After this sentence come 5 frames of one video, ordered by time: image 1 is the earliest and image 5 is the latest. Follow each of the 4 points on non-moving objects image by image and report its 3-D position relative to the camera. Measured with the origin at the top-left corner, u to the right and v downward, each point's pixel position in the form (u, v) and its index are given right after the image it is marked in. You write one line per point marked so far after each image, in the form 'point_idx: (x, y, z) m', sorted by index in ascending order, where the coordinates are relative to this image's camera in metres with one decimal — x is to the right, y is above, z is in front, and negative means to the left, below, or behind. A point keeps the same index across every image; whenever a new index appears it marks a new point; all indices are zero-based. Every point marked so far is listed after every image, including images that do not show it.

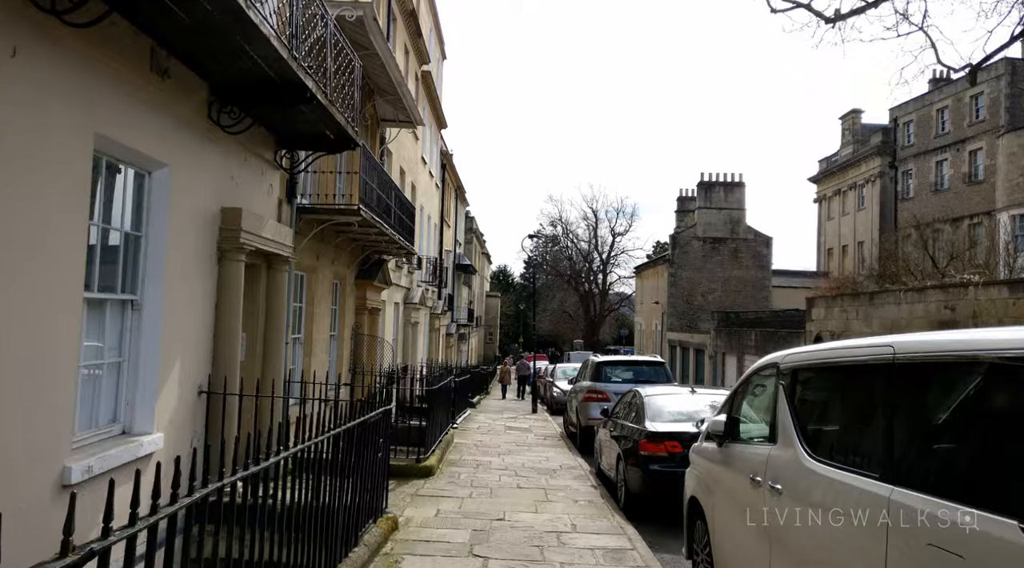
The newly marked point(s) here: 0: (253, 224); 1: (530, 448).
0: (-2.4, +0.5, +7.8) m
1: (+0.3, -2.7, +13.8) m
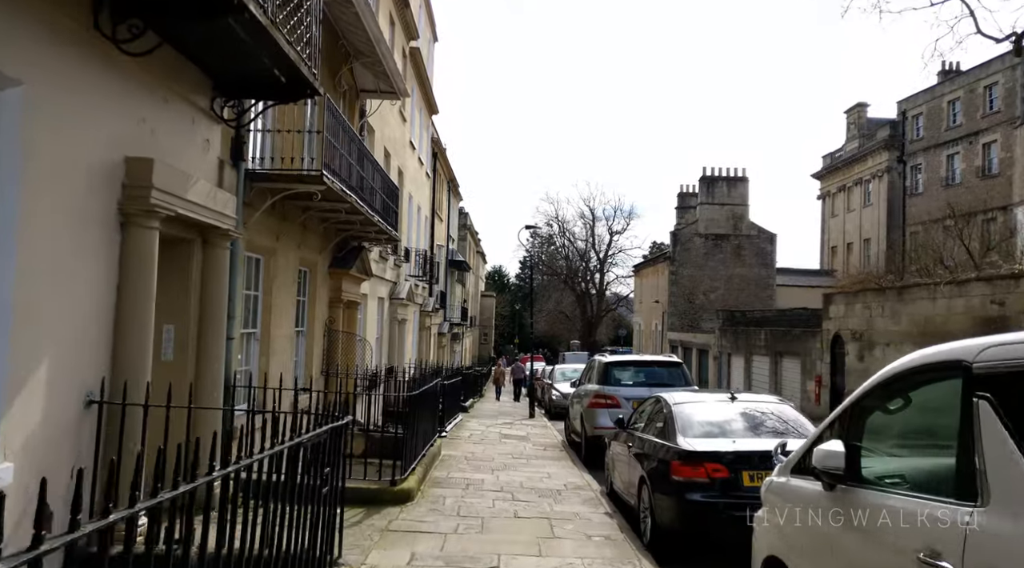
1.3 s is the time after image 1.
0: (-2.4, +0.7, +6.0) m
1: (+0.2, -2.5, +12.0) m
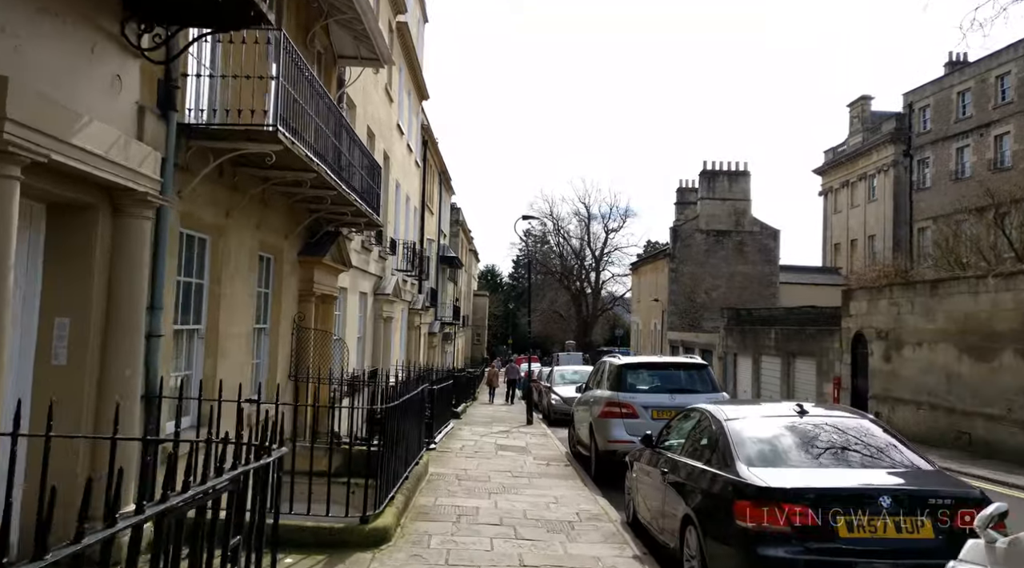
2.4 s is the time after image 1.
0: (-2.4, +0.8, +4.3) m
1: (+0.2, -2.4, +10.4) m
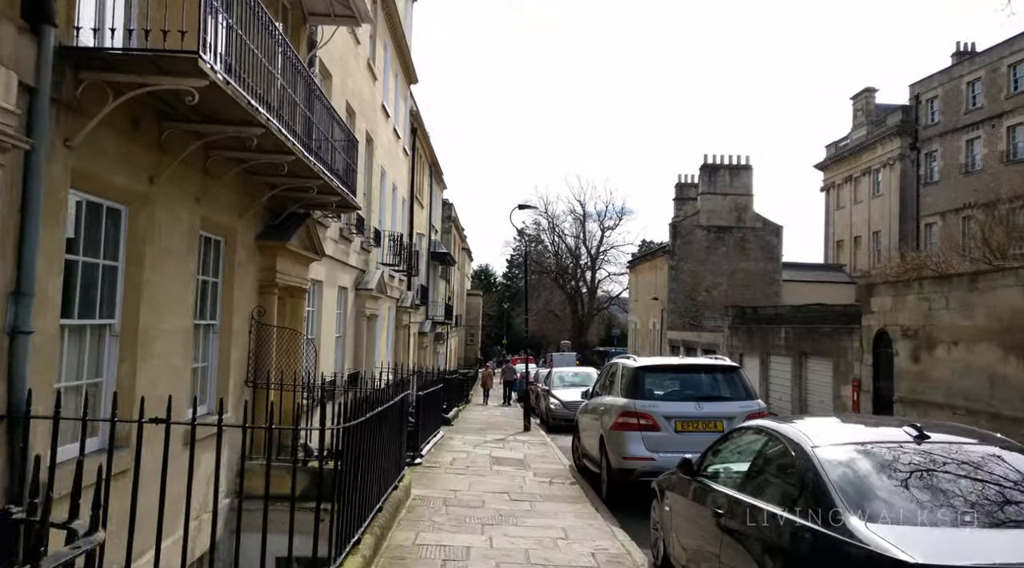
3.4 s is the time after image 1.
0: (-2.3, +1.0, +2.7) m
1: (+0.2, -2.3, +8.7) m
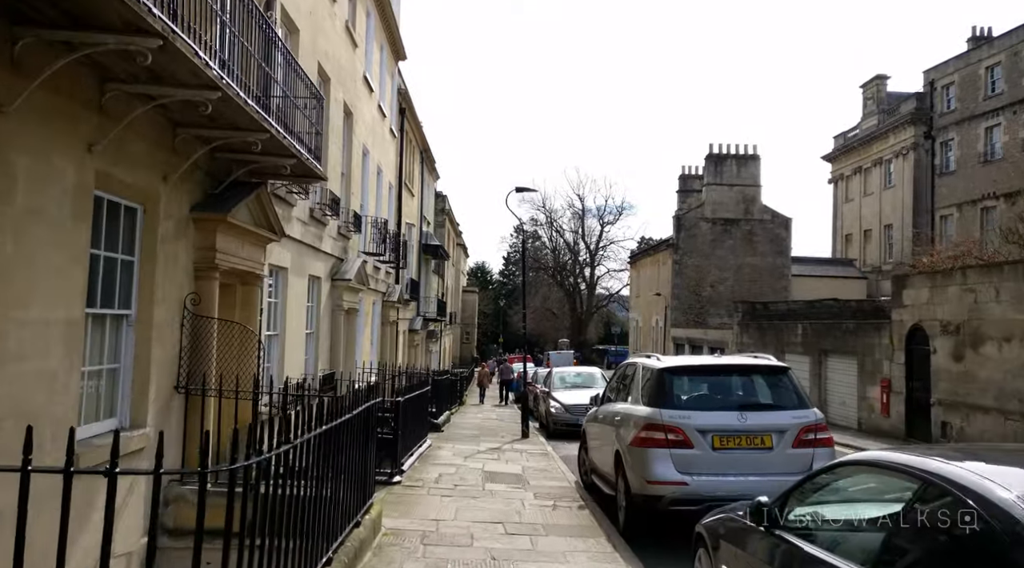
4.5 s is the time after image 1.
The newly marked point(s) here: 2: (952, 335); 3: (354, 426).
0: (-2.4, +1.1, +0.9) m
1: (+0.2, -2.1, +7.0) m
2: (+8.2, -0.9, +15.8) m
3: (-1.4, -1.3, +7.5) m
